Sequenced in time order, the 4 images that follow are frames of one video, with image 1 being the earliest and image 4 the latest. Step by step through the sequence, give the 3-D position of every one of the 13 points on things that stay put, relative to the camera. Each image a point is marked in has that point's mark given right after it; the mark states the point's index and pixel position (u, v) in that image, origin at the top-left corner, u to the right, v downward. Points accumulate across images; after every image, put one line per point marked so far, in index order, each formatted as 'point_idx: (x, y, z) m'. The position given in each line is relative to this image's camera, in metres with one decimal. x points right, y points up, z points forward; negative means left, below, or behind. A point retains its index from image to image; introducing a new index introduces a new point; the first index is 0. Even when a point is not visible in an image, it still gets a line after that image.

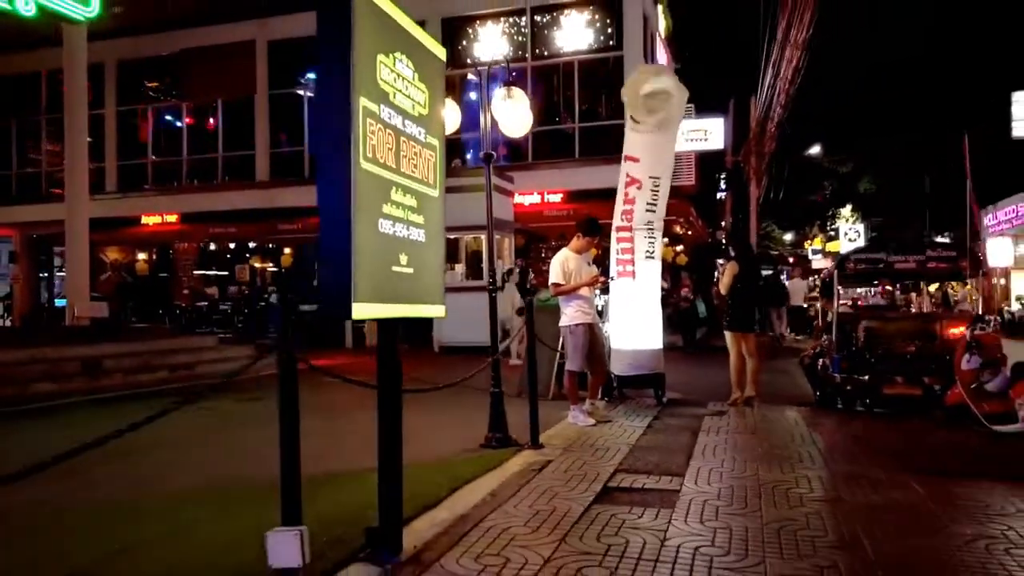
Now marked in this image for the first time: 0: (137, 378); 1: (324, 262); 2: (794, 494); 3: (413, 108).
0: (-6.5, -1.5, +13.0) m
1: (-0.9, +0.1, +3.6) m
2: (+2.1, -1.5, +5.5) m
3: (-0.6, +1.0, +4.2) m
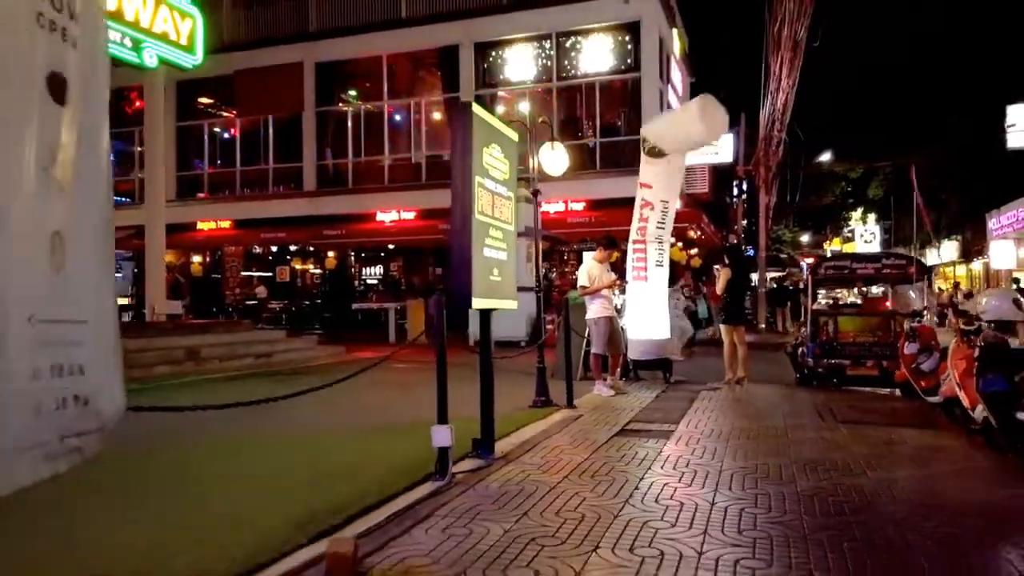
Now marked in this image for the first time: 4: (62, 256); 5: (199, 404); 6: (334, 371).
0: (-5.8, -1.5, +15.5) m
1: (-0.5, +0.1, +6.0) m
2: (+2.5, -1.5, +7.9) m
3: (-0.1, +1.0, +6.6) m
4: (-1.7, +0.1, +2.9) m
5: (-4.9, -1.8, +11.8) m
6: (-3.6, -1.7, +15.2) m
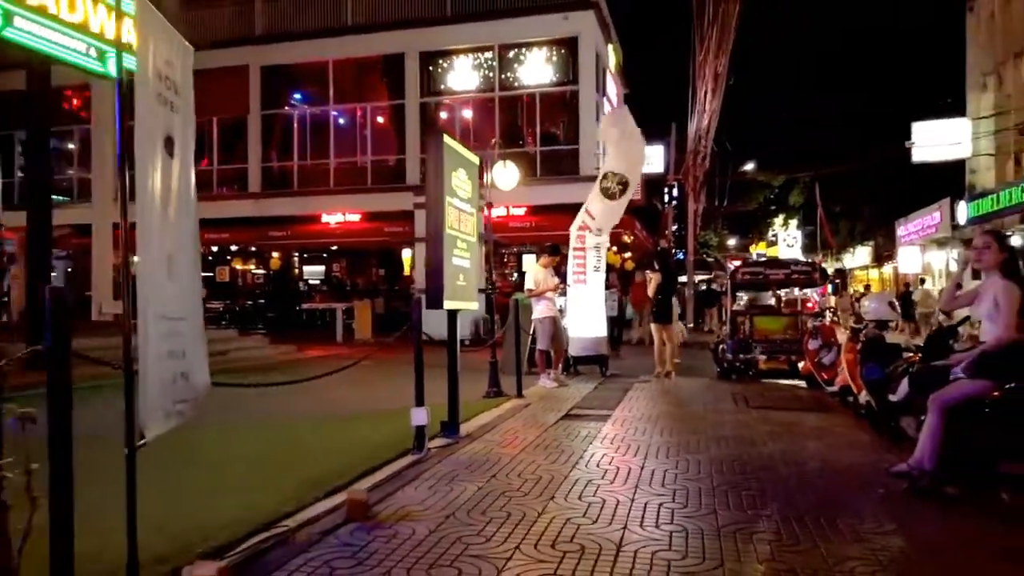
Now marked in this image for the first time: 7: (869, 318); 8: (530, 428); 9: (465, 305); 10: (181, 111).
0: (-6.9, -1.6, +16.1) m
1: (-0.8, +0.1, +7.1) m
2: (+2.0, -1.6, +9.2) m
3: (-0.5, +0.9, +7.7) m
4: (-1.8, +0.1, +3.8) m
5: (-5.7, -1.9, +12.5) m
6: (-4.7, -1.7, +15.9) m
7: (+4.3, -0.4, +9.2) m
8: (+0.2, -1.5, +8.1) m
9: (-0.5, -0.2, +7.6) m
10: (-1.7, +0.9, +3.9) m
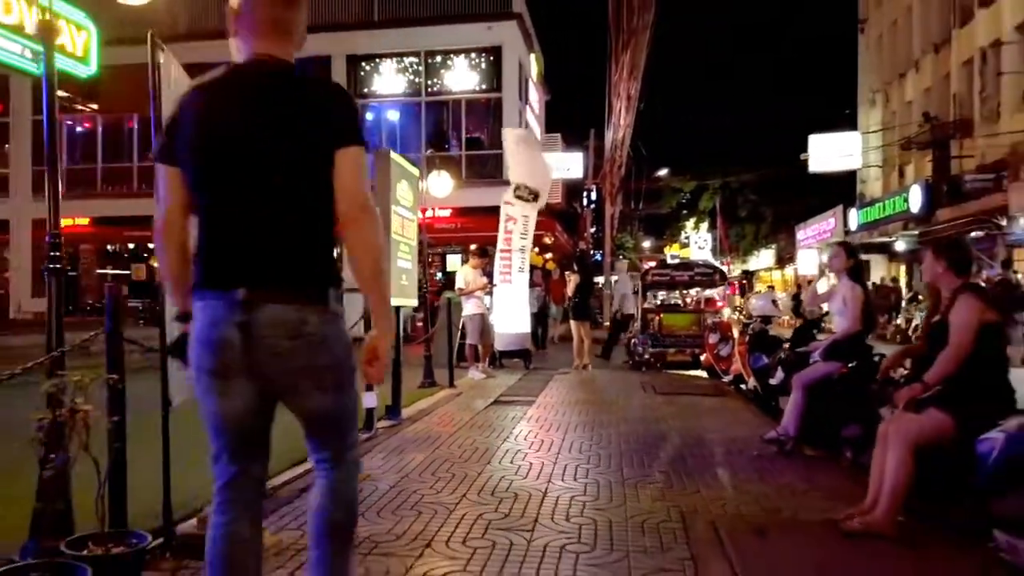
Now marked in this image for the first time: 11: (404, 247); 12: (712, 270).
0: (-8.5, -1.5, +16.3) m
1: (-1.4, +0.1, +8.0) m
2: (+1.1, -1.6, +10.4) m
3: (-1.2, +0.9, +8.6) m
4: (-2.1, +0.1, +4.7) m
5: (-6.9, -1.8, +12.9) m
6: (-6.2, -1.7, +16.4) m
7: (+3.4, -0.4, +10.6) m
8: (-0.6, -1.5, +9.1) m
9: (-1.2, -0.2, +8.5) m
10: (-2.0, +1.0, +4.7) m
11: (-1.2, +0.5, +8.5) m
12: (+4.0, +0.4, +15.1) m
